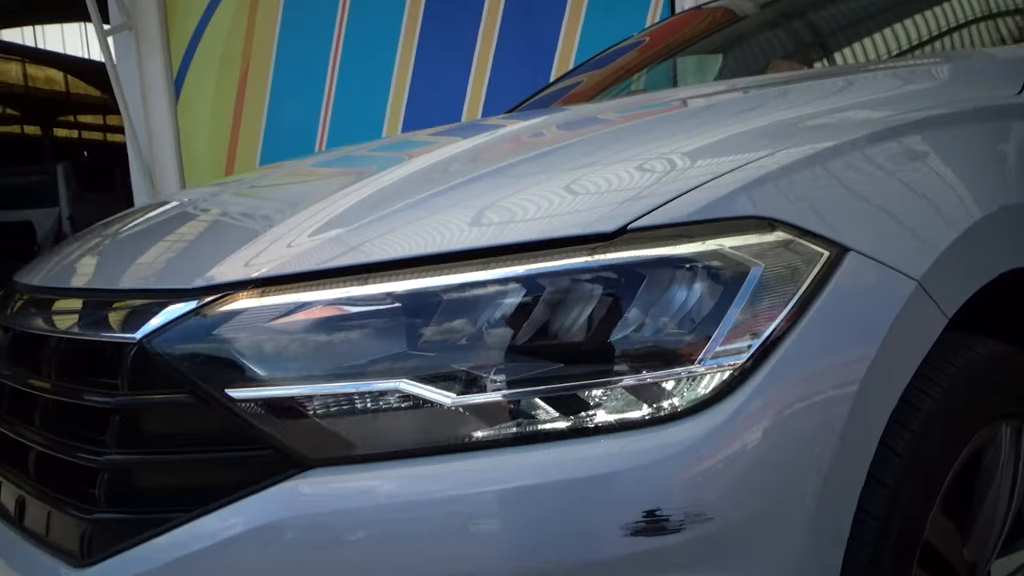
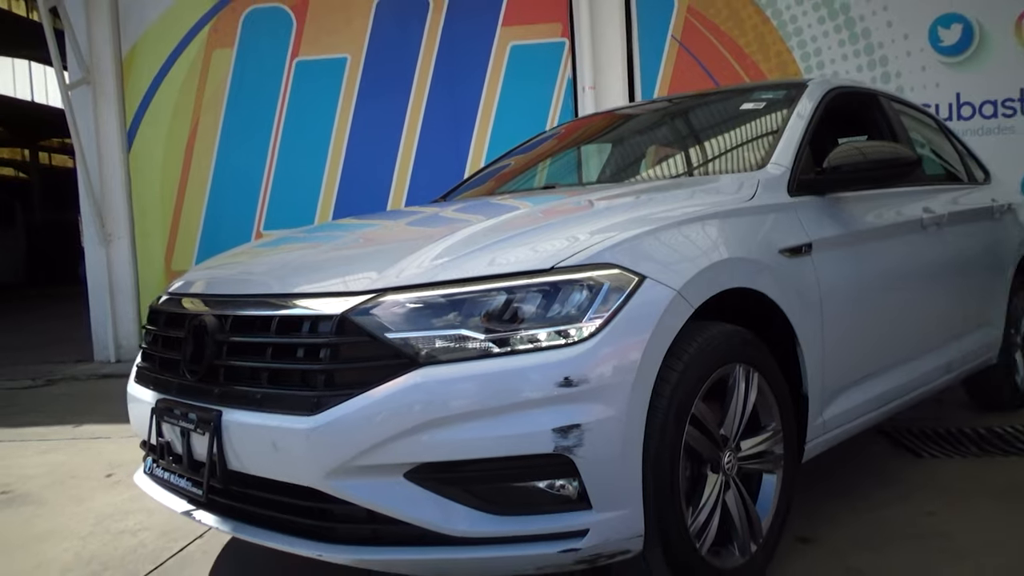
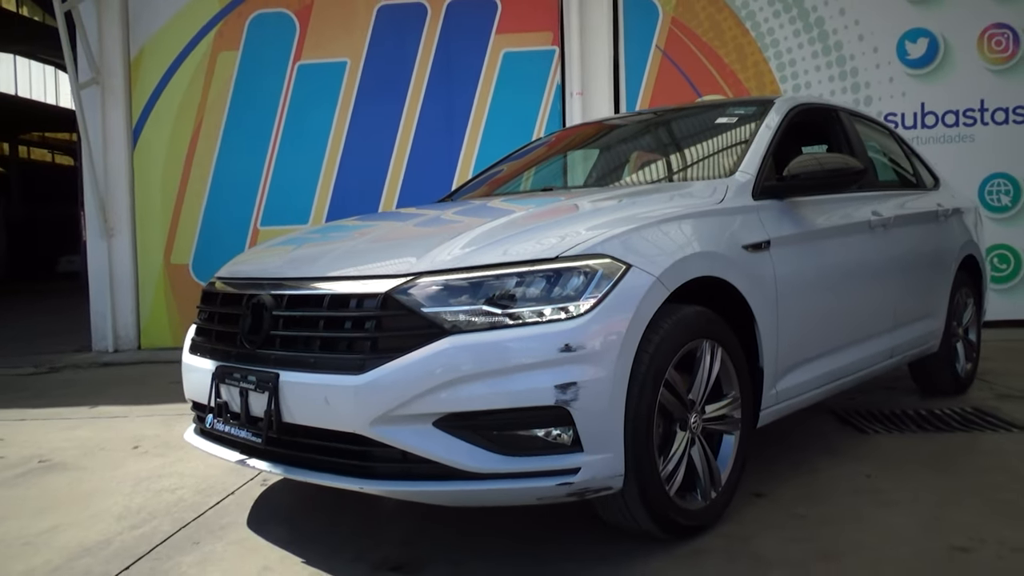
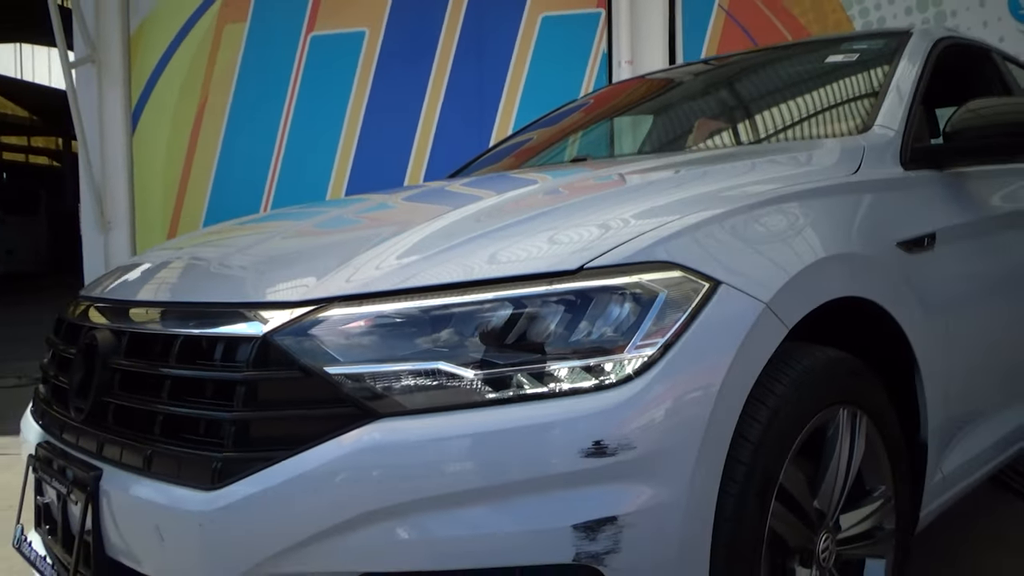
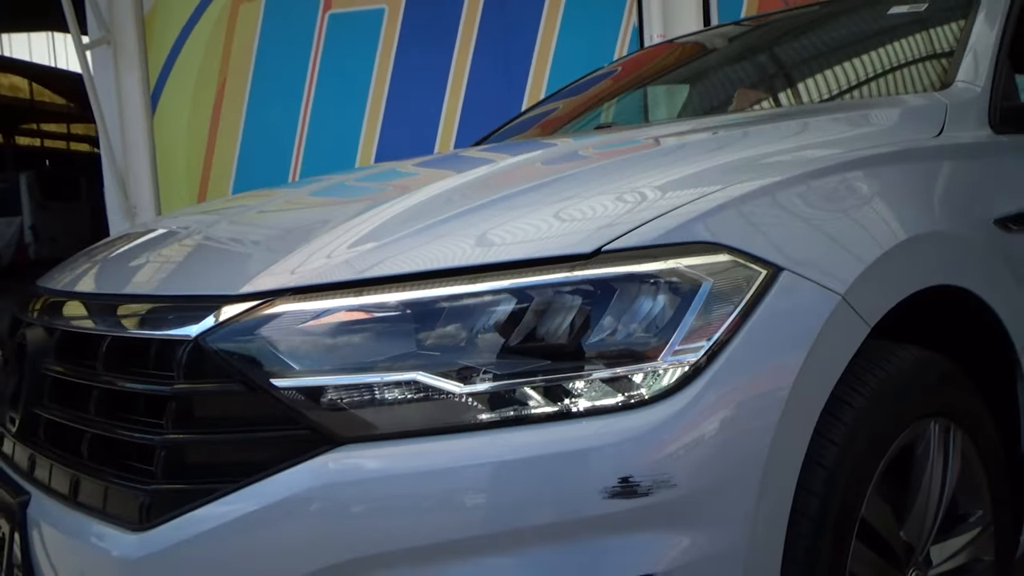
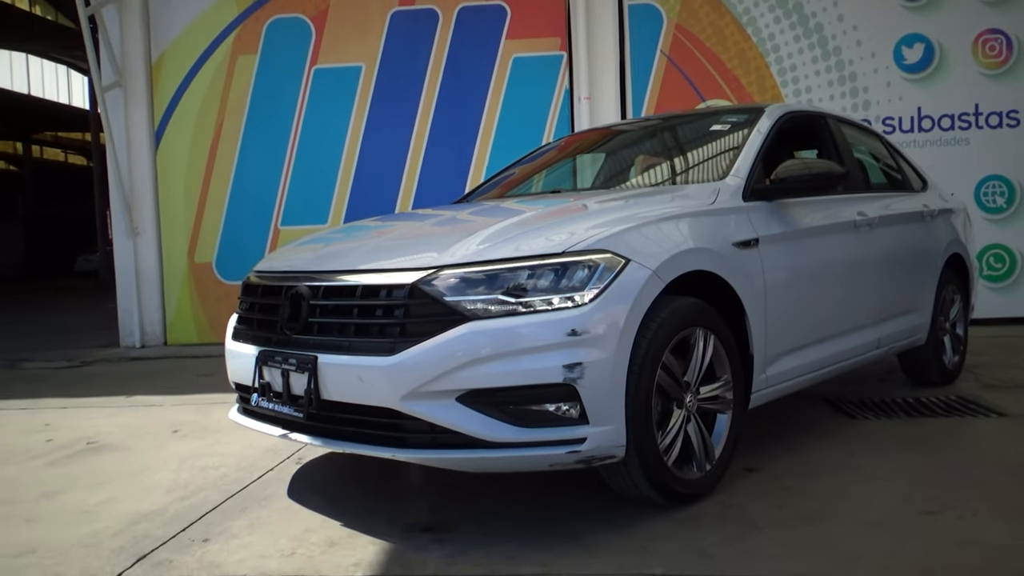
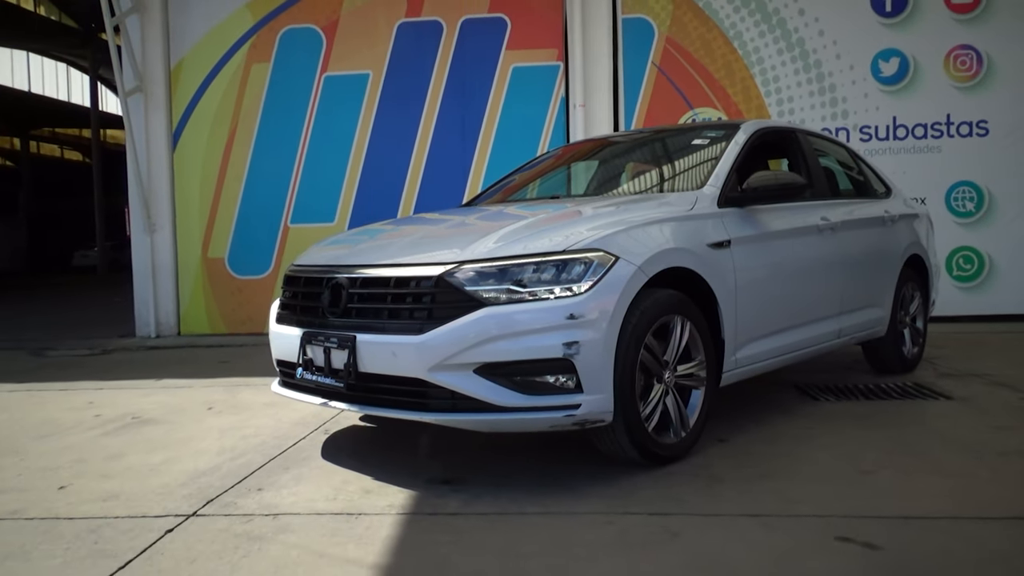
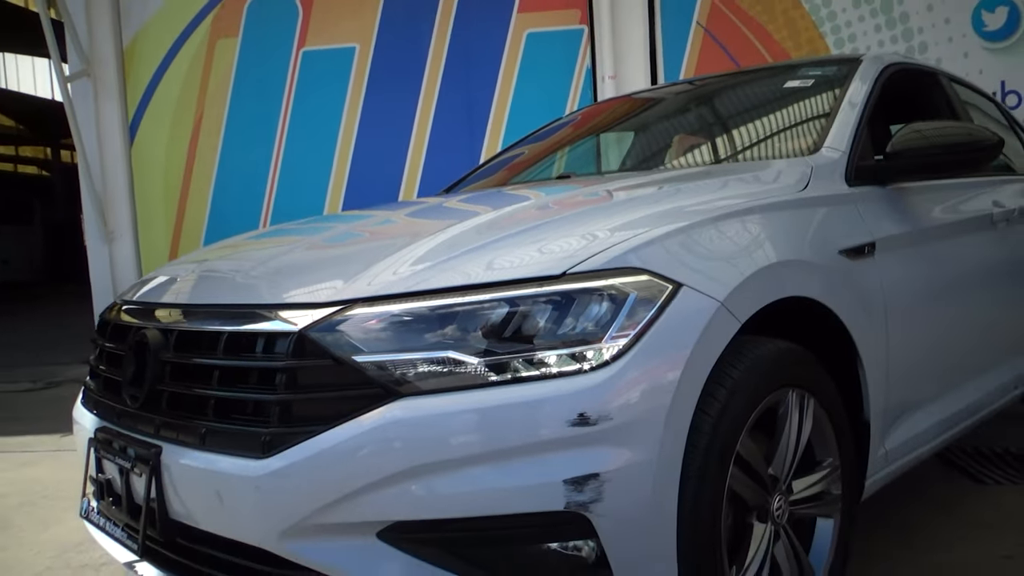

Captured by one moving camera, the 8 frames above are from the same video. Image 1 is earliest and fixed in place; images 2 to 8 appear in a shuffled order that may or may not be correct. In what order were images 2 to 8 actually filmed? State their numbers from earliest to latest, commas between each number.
5, 4, 8, 2, 3, 6, 7
